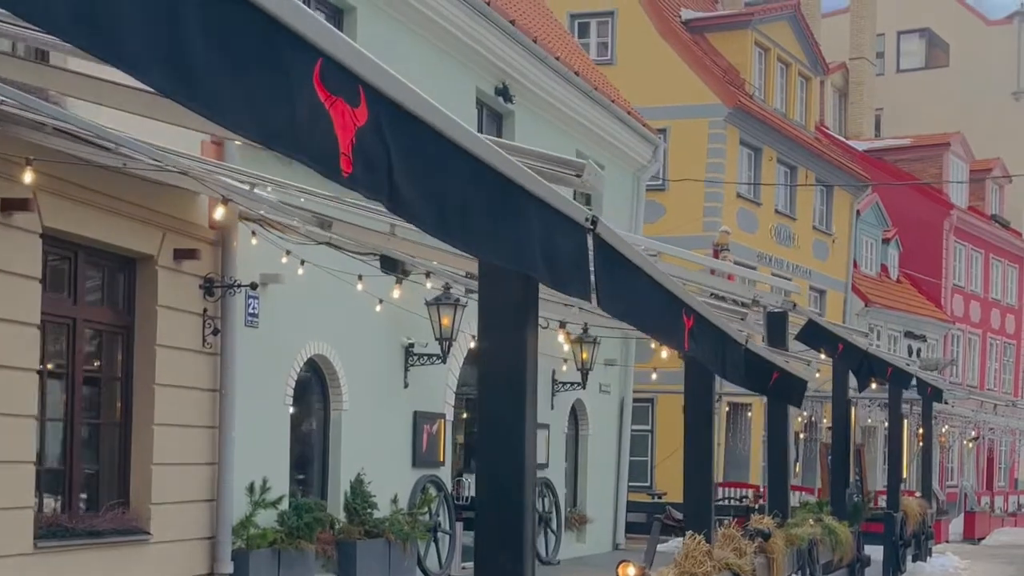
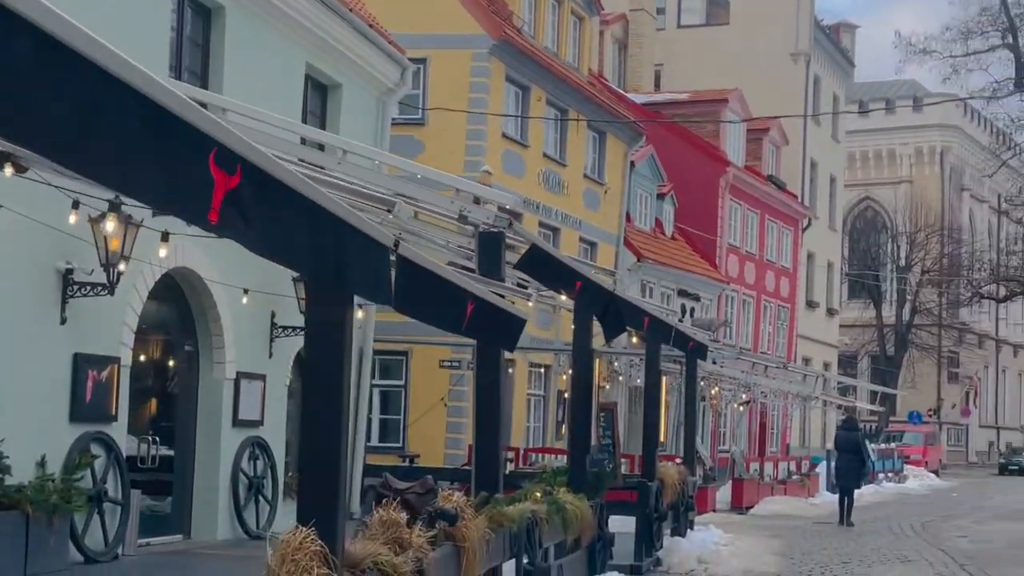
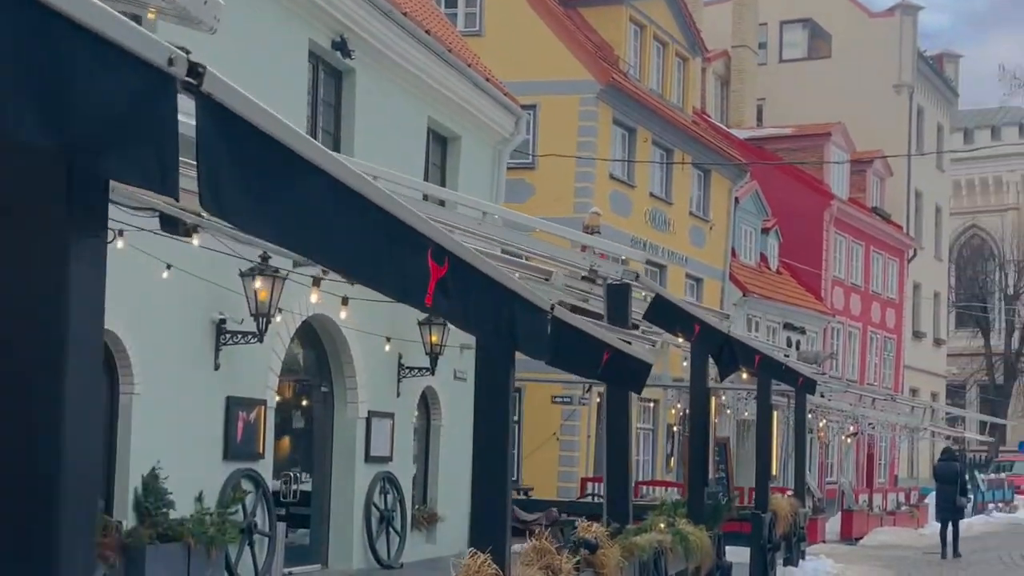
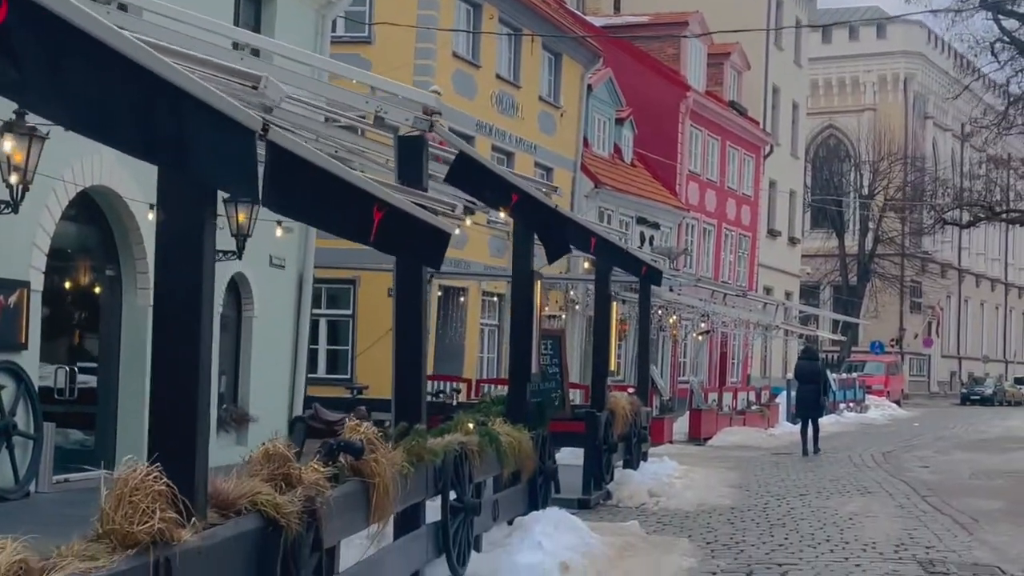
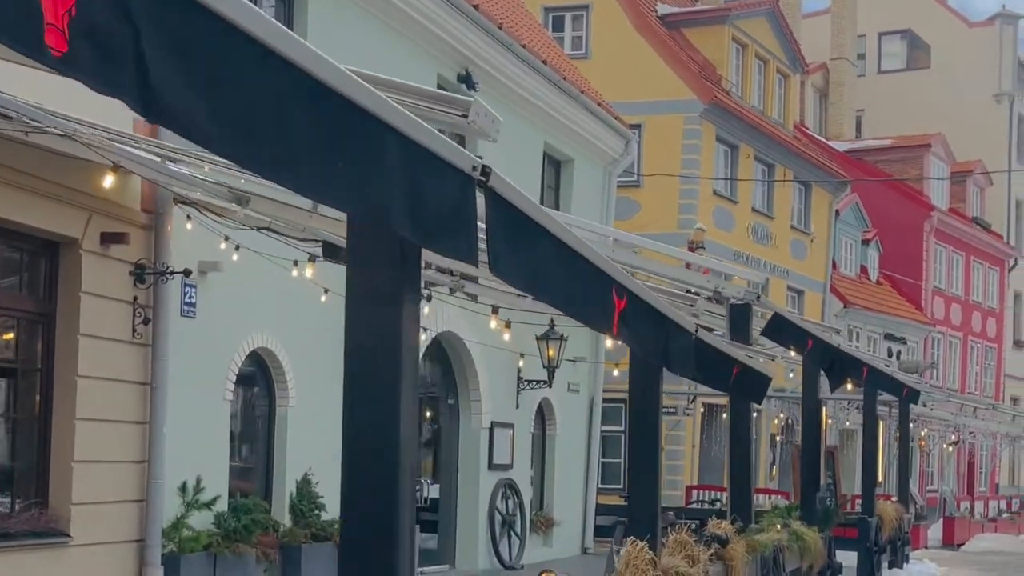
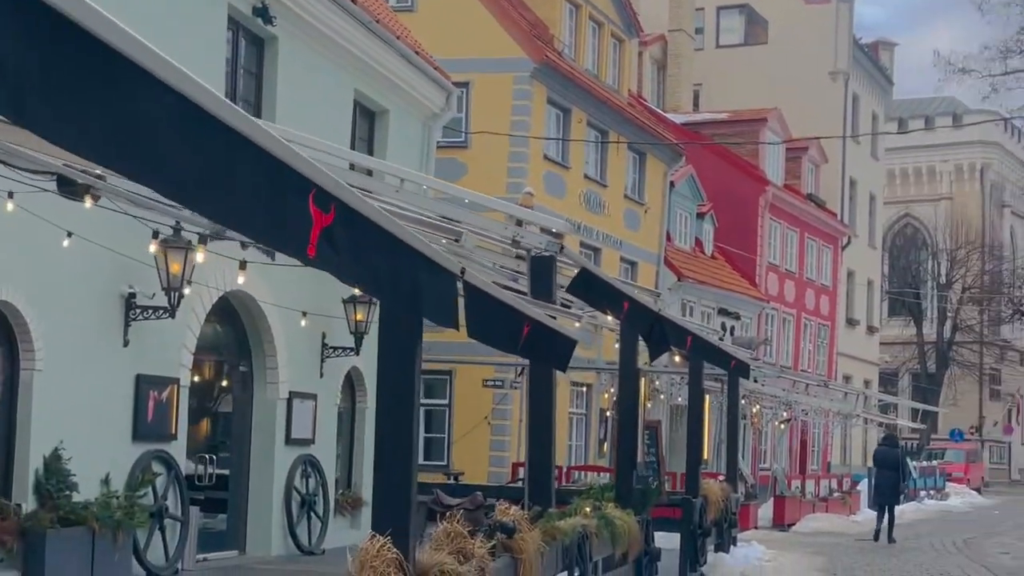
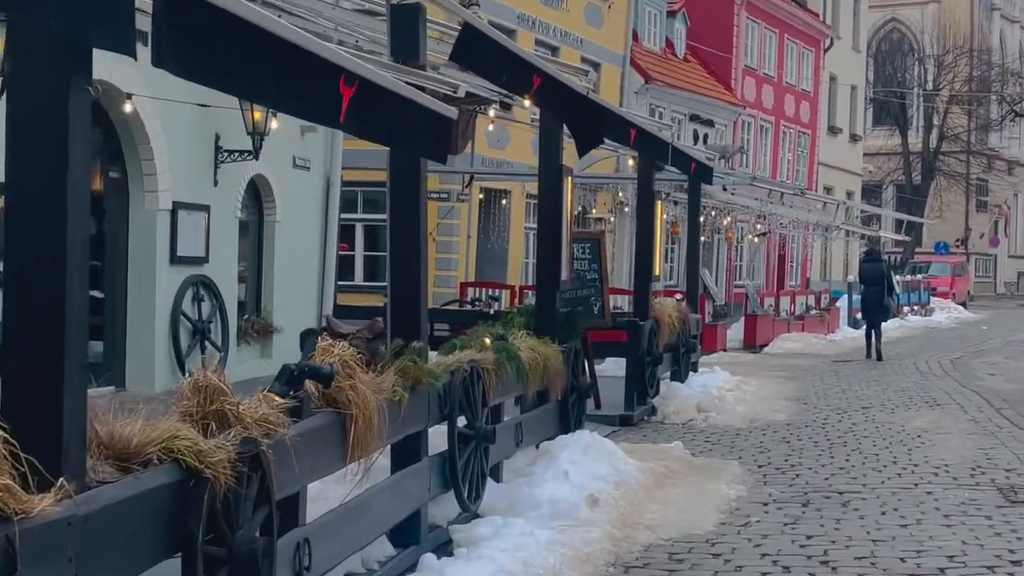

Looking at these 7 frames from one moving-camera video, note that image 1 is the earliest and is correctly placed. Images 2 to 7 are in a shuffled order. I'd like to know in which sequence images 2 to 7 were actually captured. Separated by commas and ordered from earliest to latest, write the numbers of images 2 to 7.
5, 3, 6, 2, 4, 7
